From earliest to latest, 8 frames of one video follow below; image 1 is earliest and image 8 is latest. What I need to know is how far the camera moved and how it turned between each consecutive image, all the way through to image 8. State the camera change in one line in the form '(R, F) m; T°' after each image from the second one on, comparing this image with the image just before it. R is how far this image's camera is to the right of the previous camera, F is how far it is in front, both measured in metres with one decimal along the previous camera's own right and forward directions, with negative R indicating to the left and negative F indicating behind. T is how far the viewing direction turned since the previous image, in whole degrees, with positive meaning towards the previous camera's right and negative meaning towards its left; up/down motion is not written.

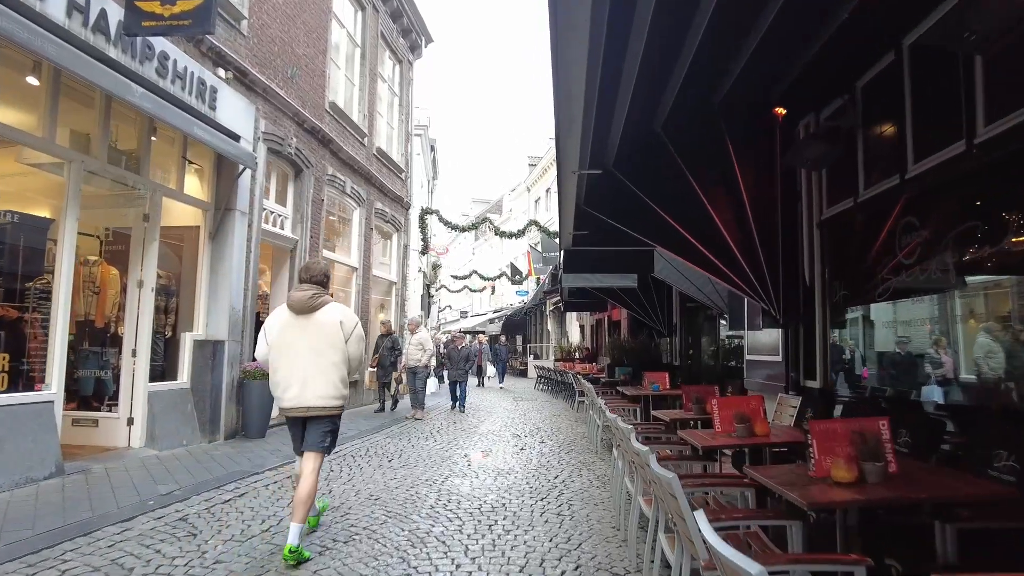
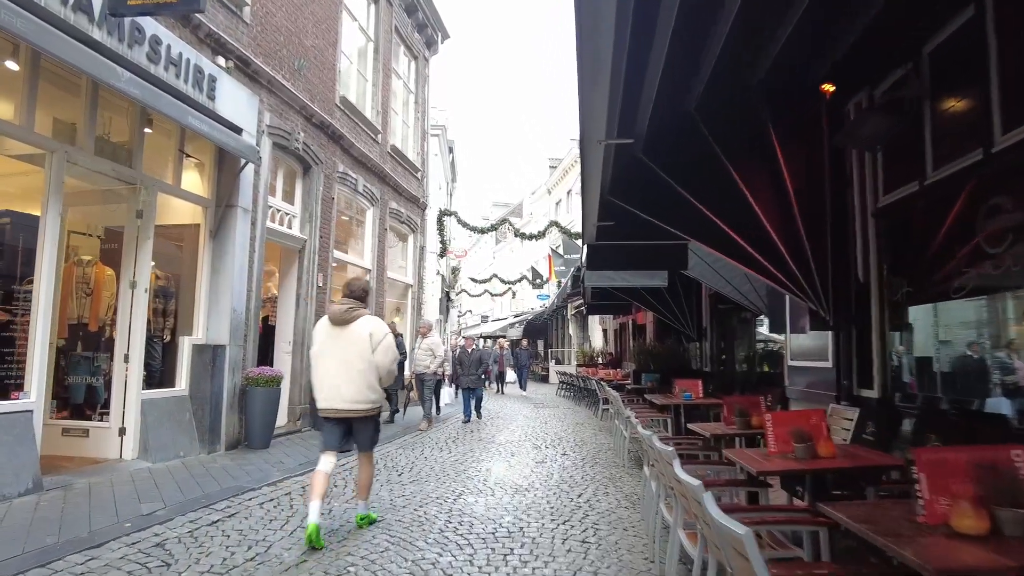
(0.0, +0.6) m; -2°
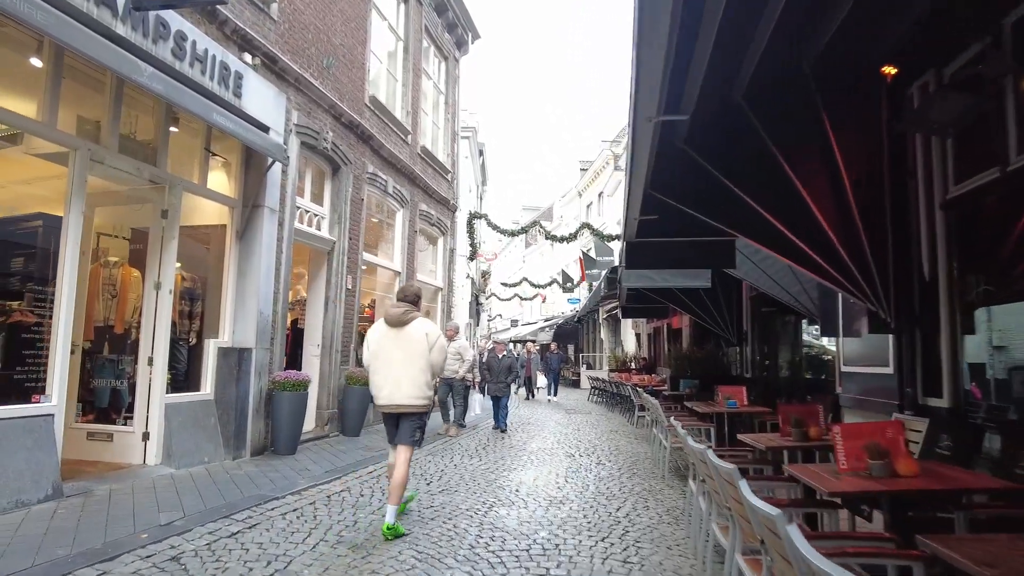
(0.0, +0.3) m; -3°
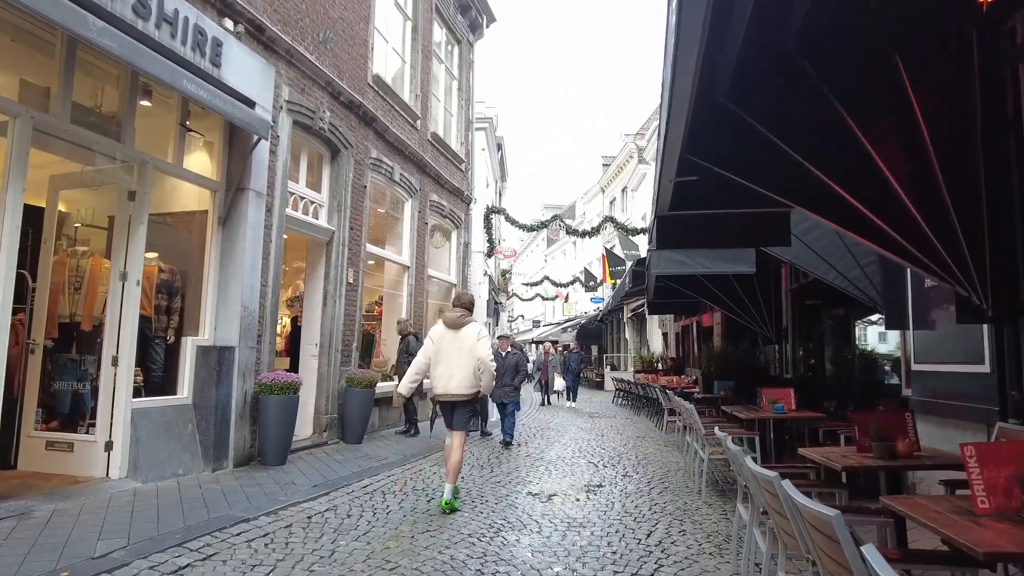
(+0.1, +0.9) m; -2°
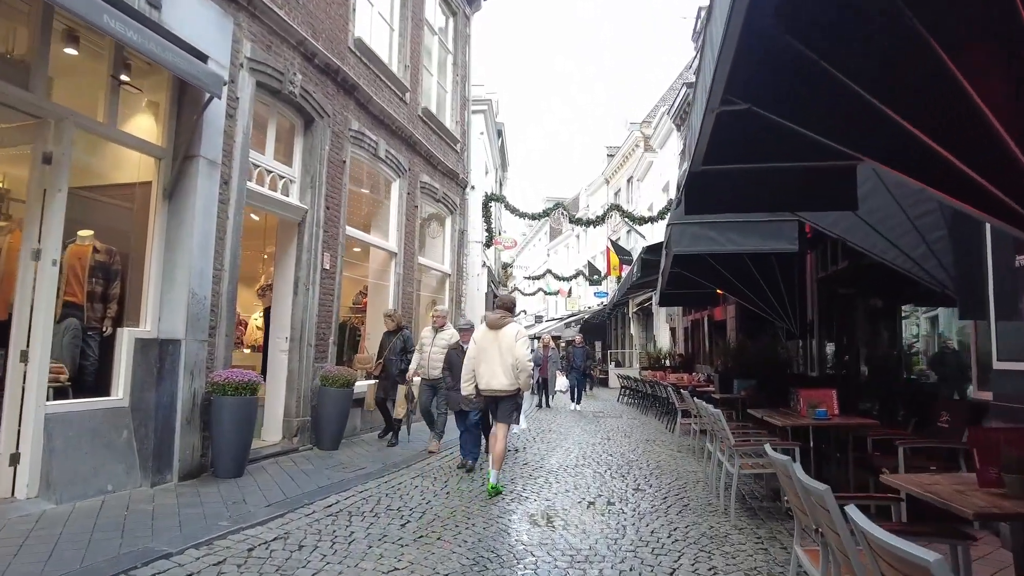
(+0.1, +1.0) m; 0°
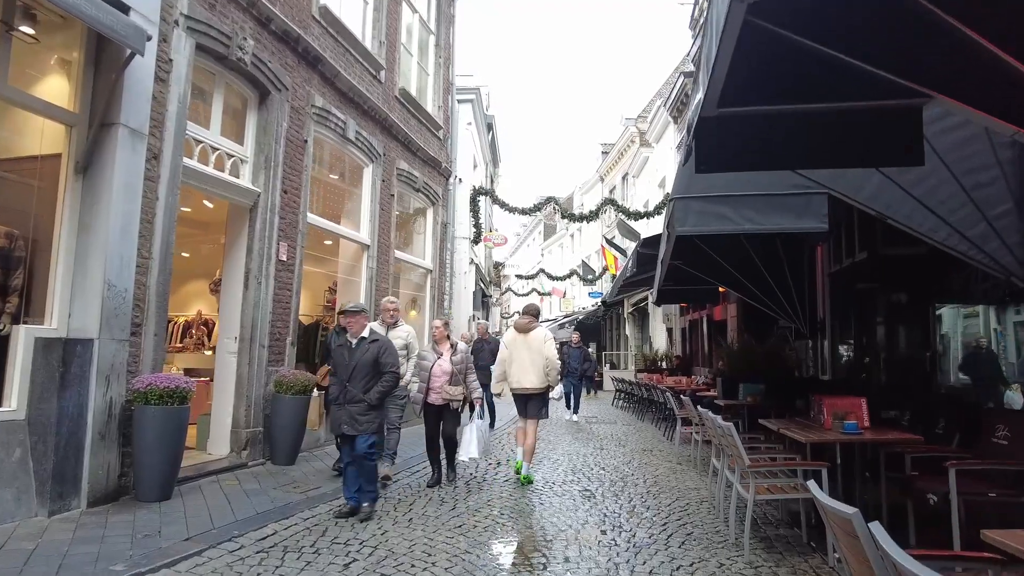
(+0.2, +0.9) m; 0°
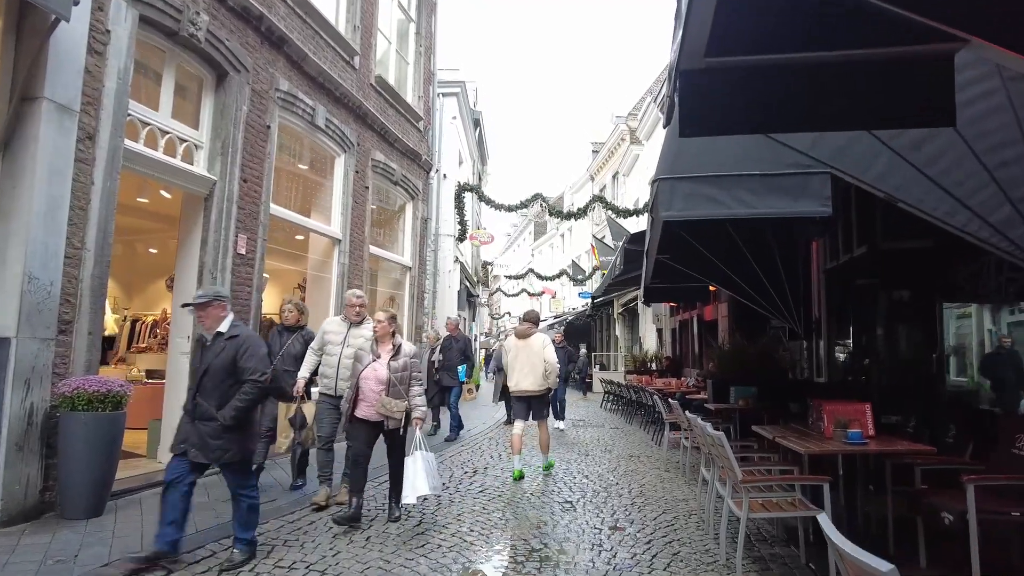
(+0.2, +0.5) m; +1°
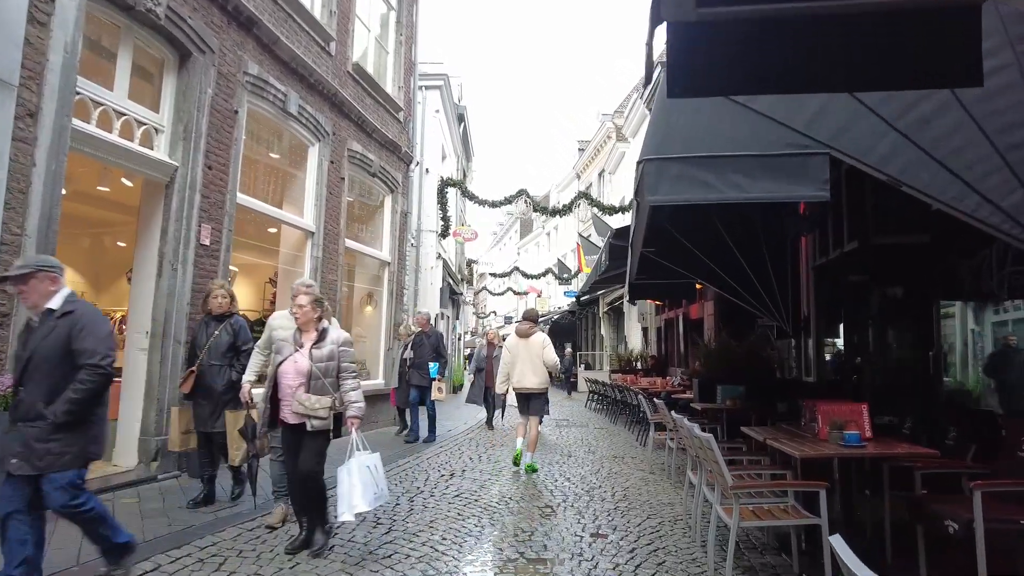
(+0.1, +0.3) m; +1°
